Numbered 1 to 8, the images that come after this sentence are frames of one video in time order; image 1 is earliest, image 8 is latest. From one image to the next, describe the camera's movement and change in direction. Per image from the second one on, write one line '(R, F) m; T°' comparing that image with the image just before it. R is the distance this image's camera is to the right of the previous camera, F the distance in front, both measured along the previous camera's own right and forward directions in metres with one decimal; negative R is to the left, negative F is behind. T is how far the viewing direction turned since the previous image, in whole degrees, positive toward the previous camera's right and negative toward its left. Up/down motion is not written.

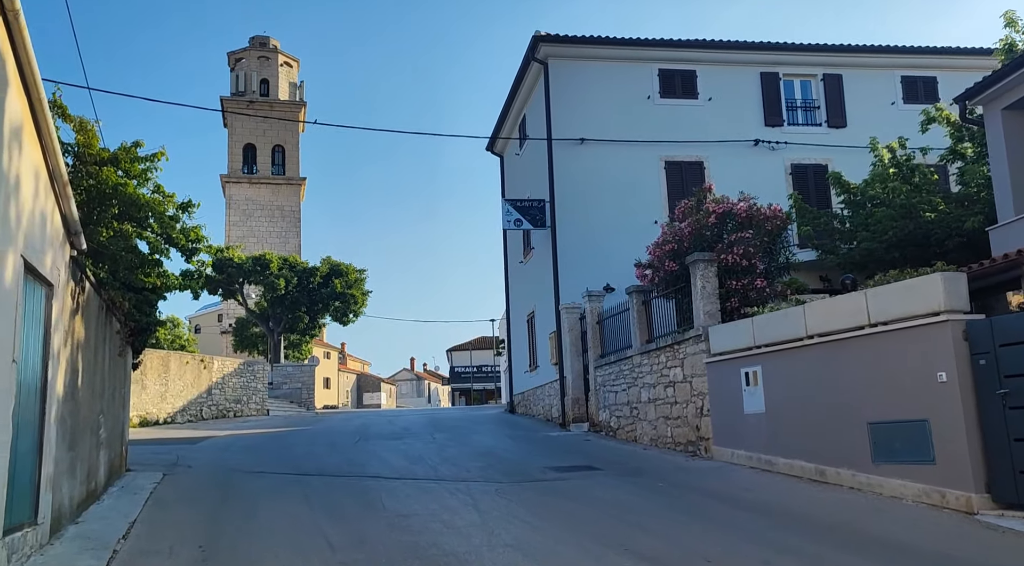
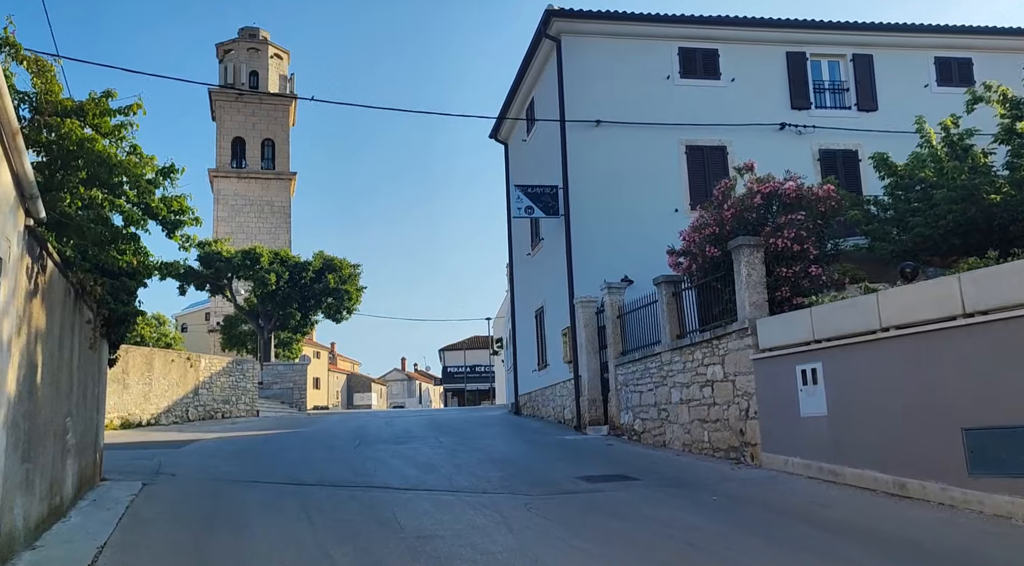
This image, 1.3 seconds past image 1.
(-0.5, +1.3) m; +1°
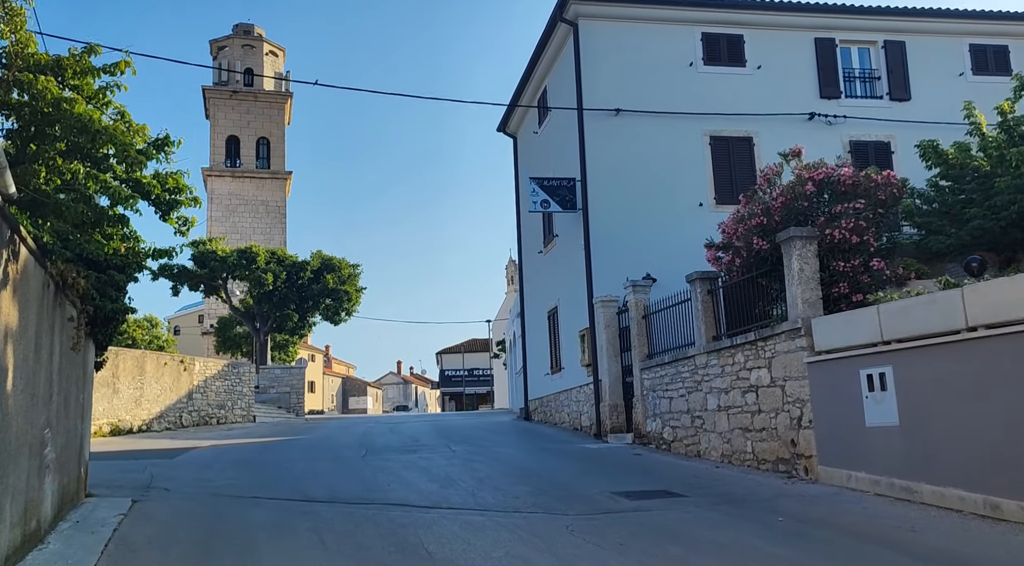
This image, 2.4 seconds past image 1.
(-0.5, +1.0) m; 0°
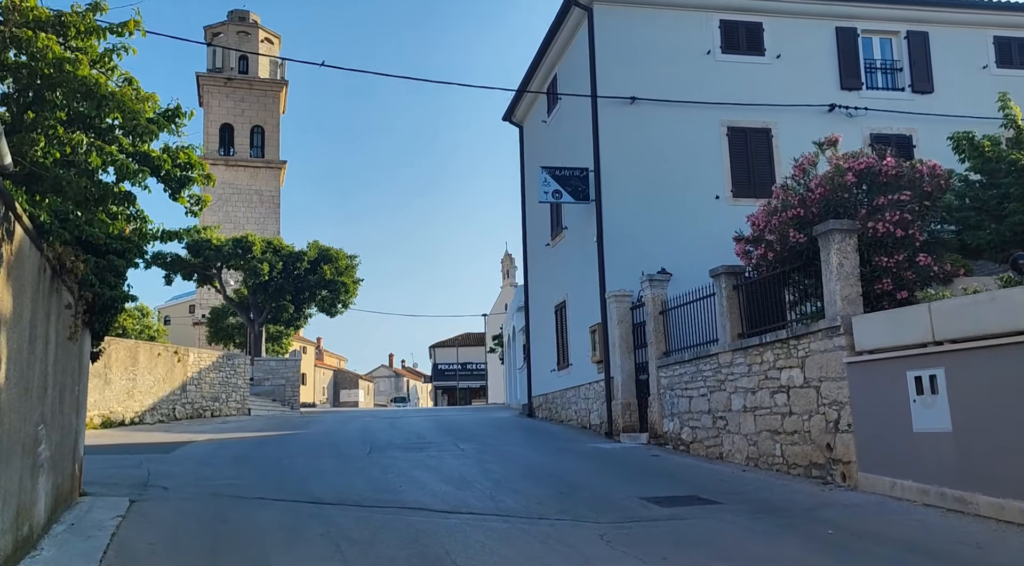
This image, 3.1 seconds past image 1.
(-0.4, +0.6) m; +1°
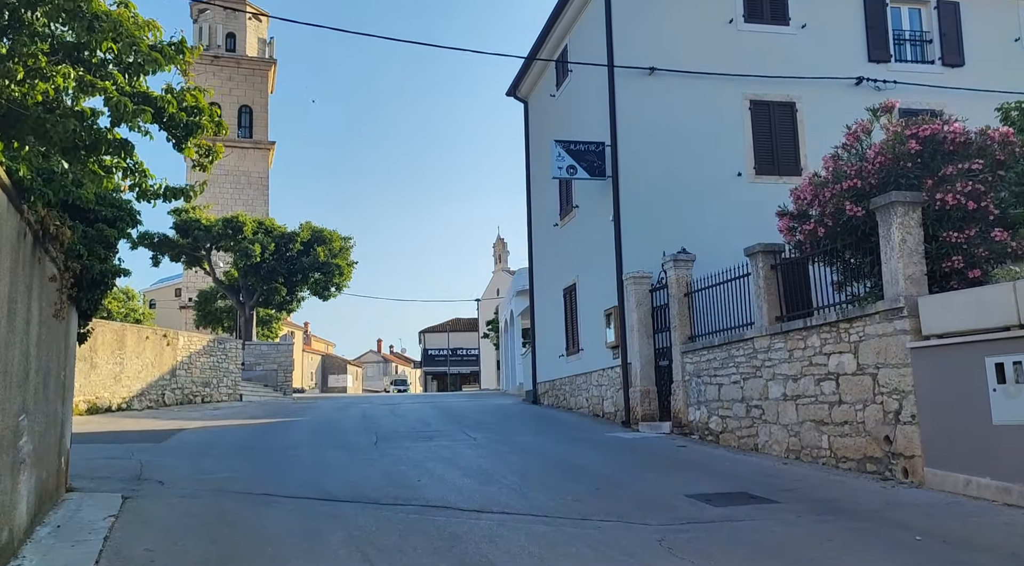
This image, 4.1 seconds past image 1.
(-0.5, +0.9) m; +1°
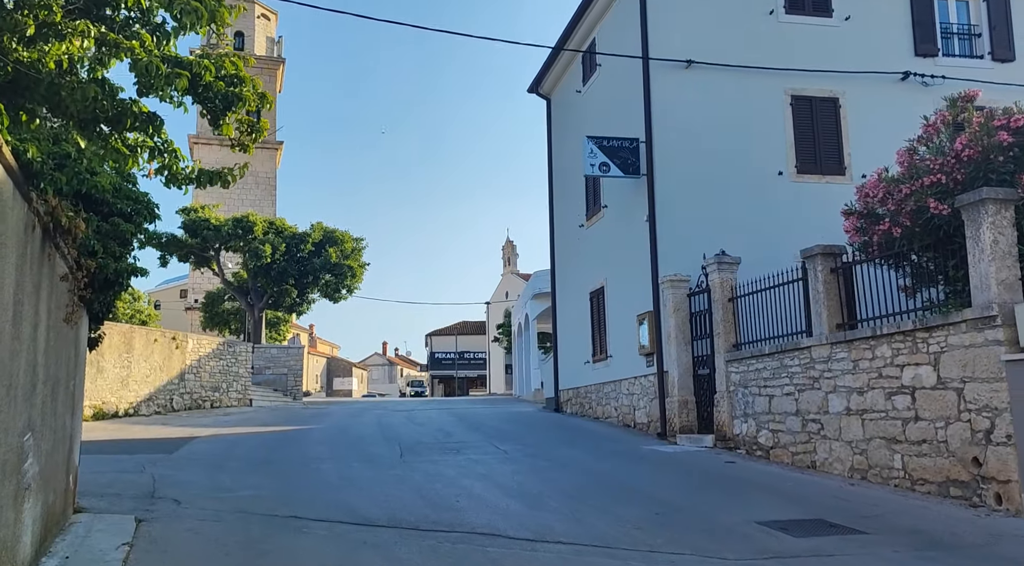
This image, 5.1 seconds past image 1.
(-0.5, +0.8) m; 0°
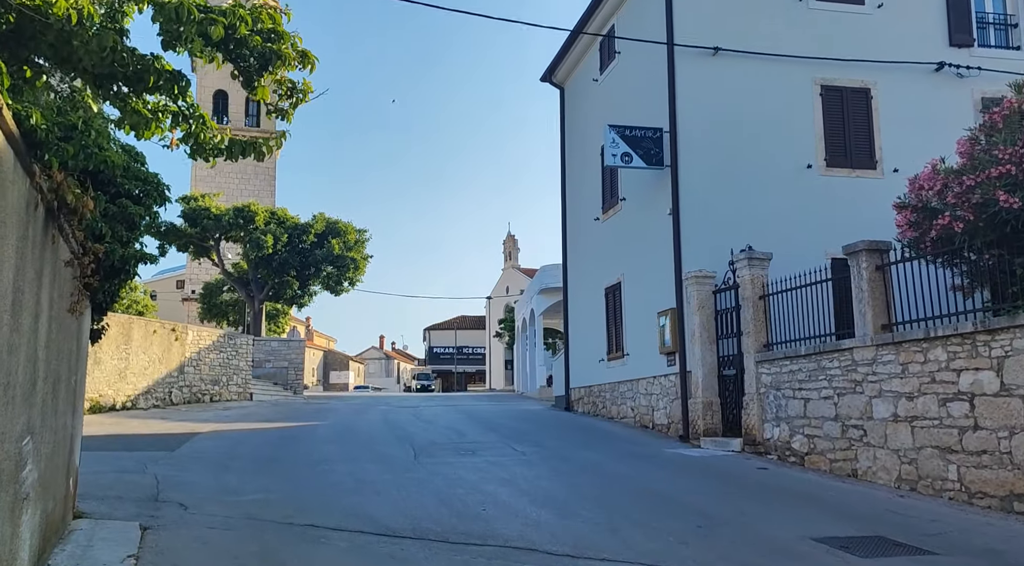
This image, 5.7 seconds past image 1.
(-0.4, +0.6) m; 0°
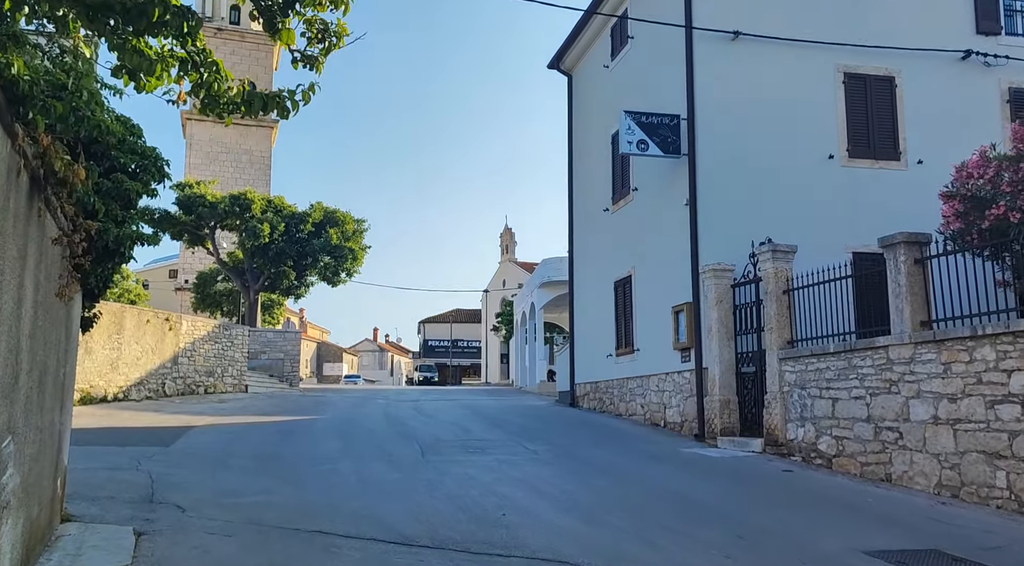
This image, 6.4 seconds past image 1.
(-0.3, +0.6) m; +1°
